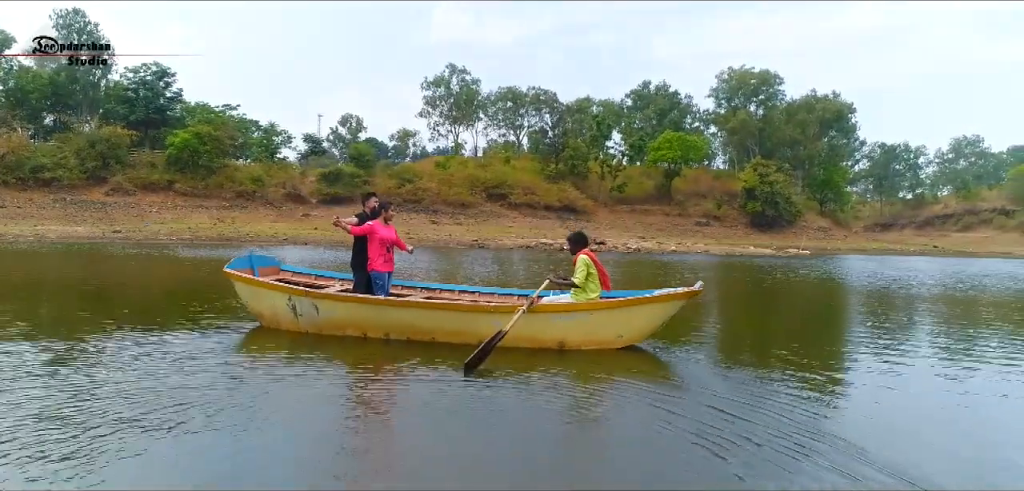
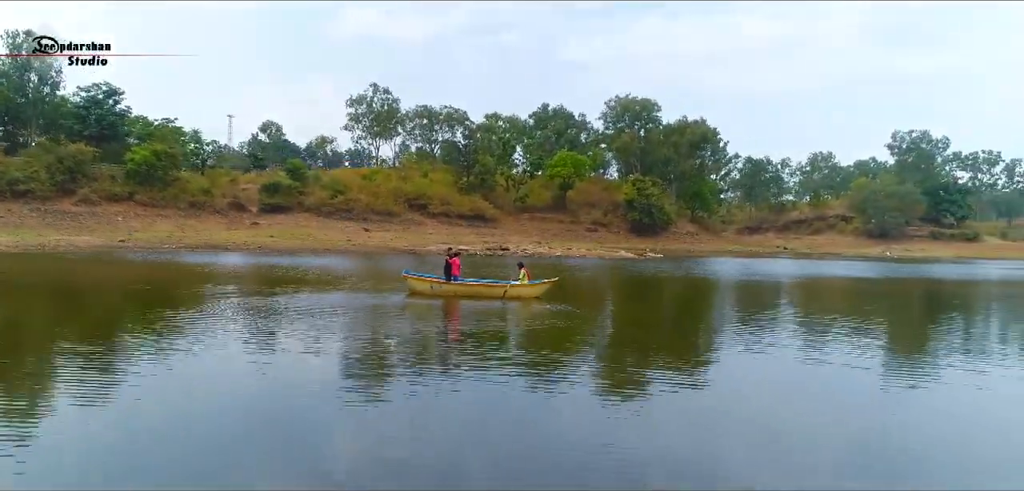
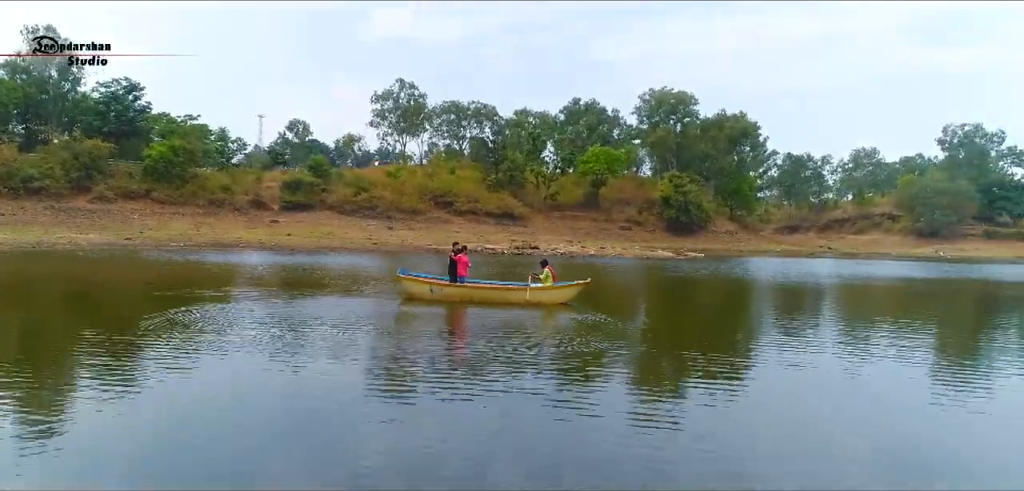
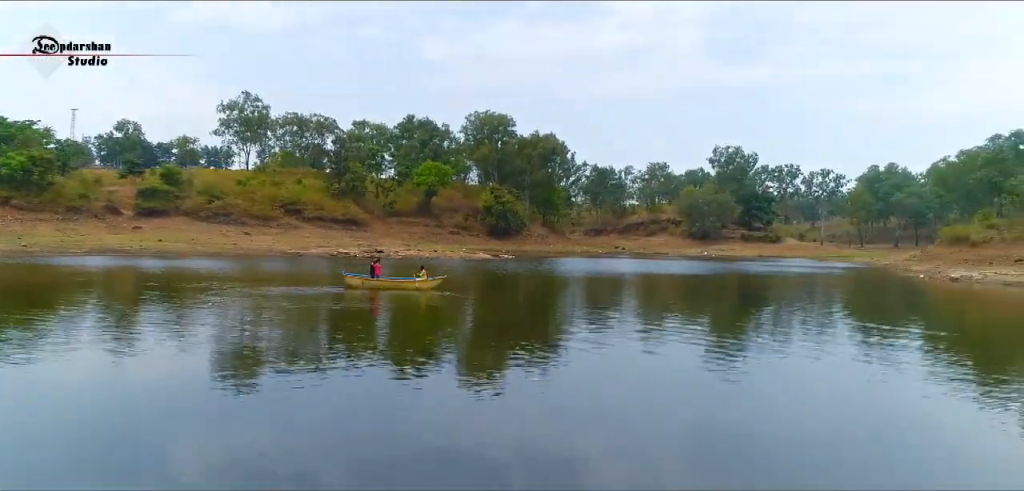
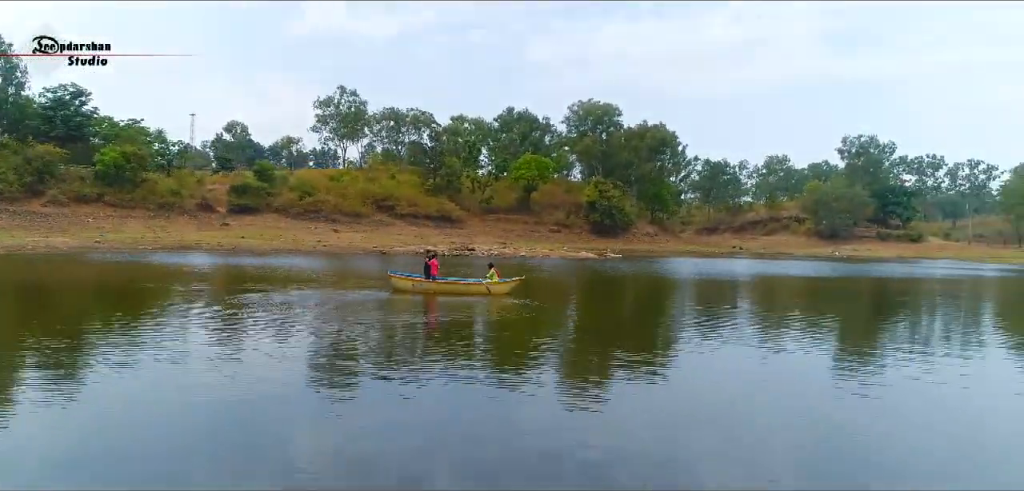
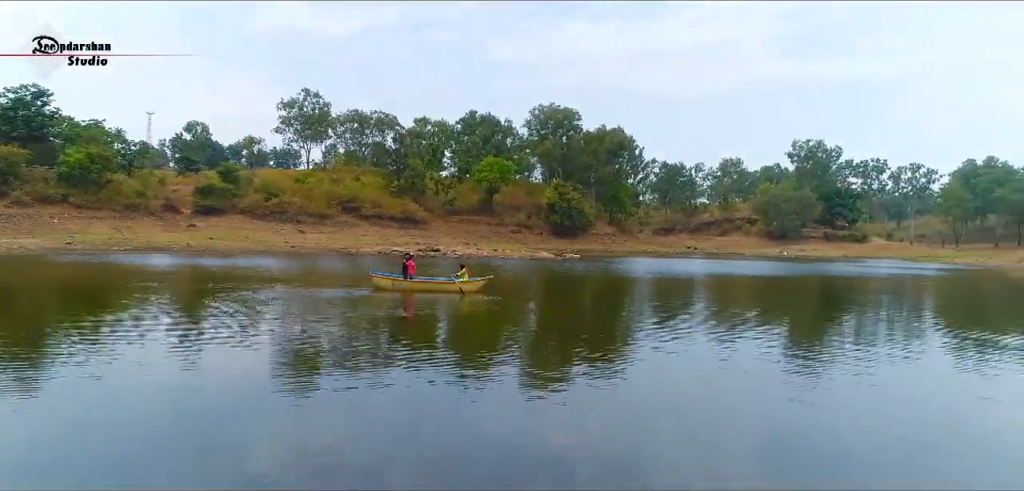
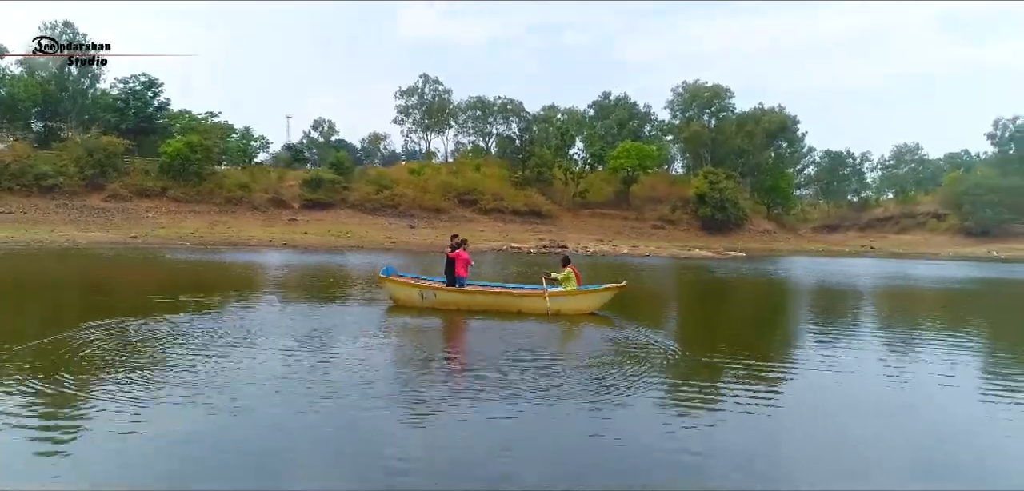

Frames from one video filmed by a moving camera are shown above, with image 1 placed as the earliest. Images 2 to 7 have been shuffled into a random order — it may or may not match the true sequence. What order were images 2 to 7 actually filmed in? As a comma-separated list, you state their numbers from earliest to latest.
7, 3, 2, 5, 6, 4
